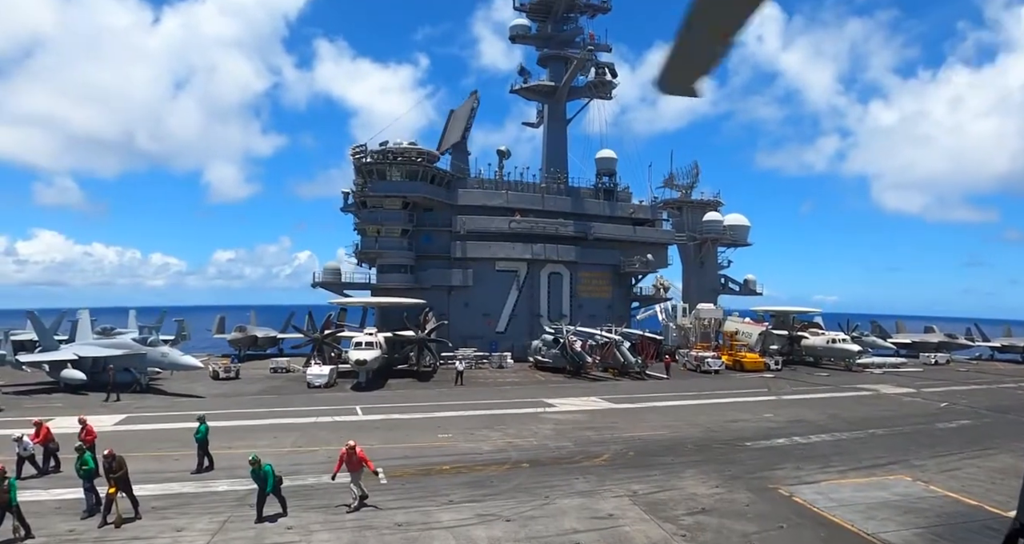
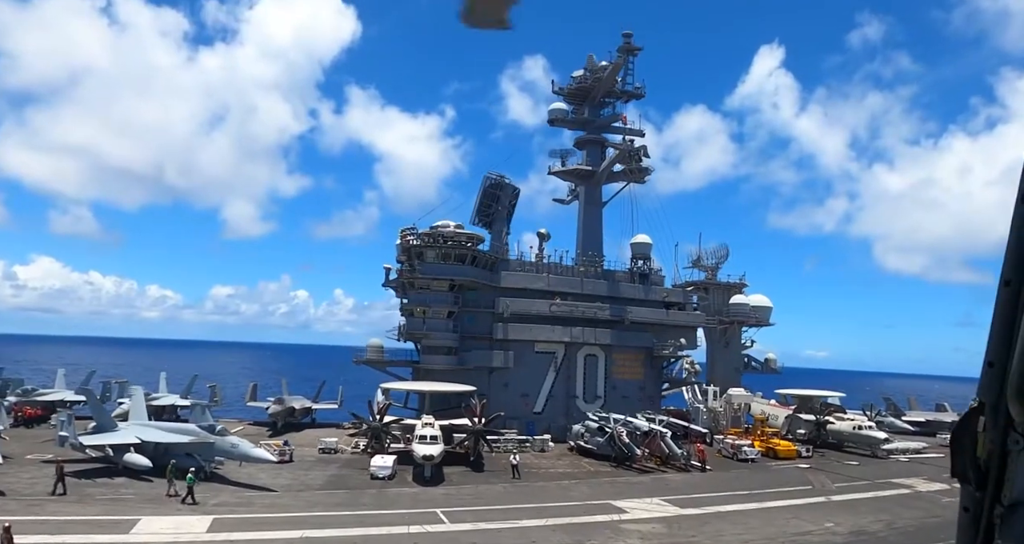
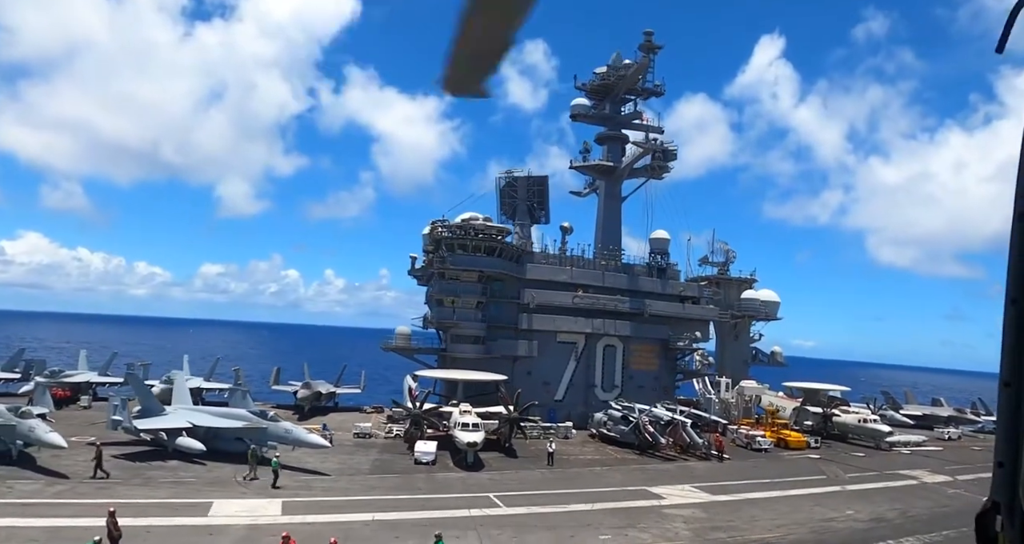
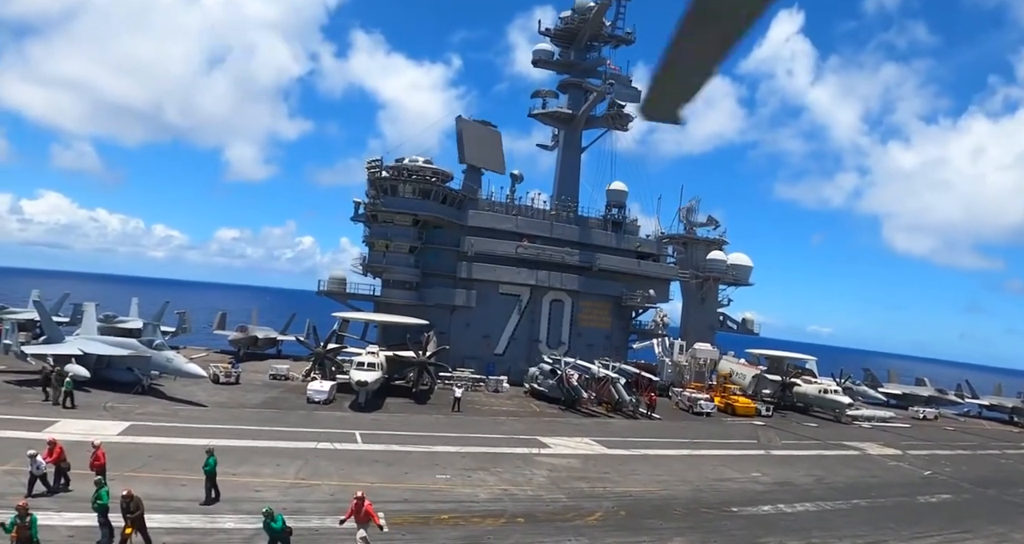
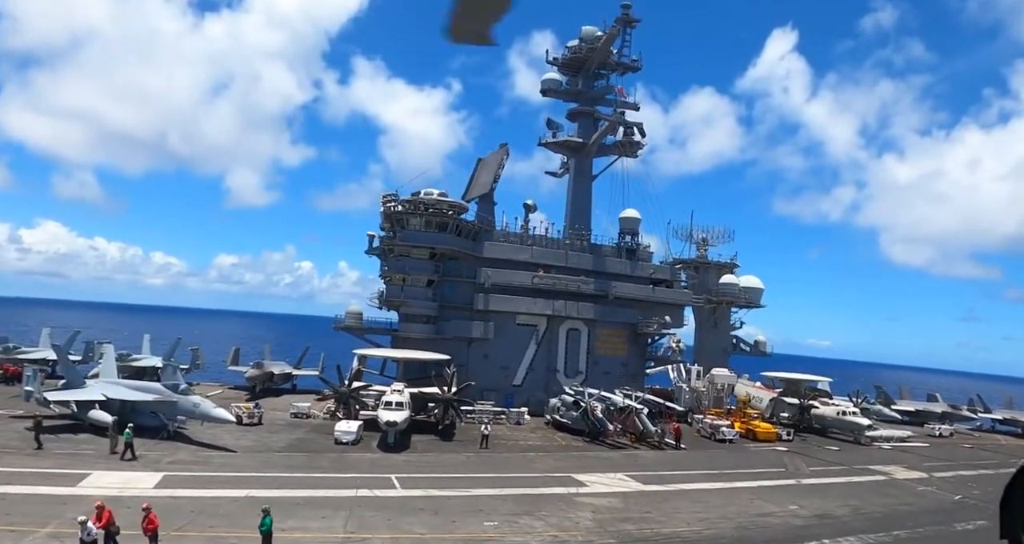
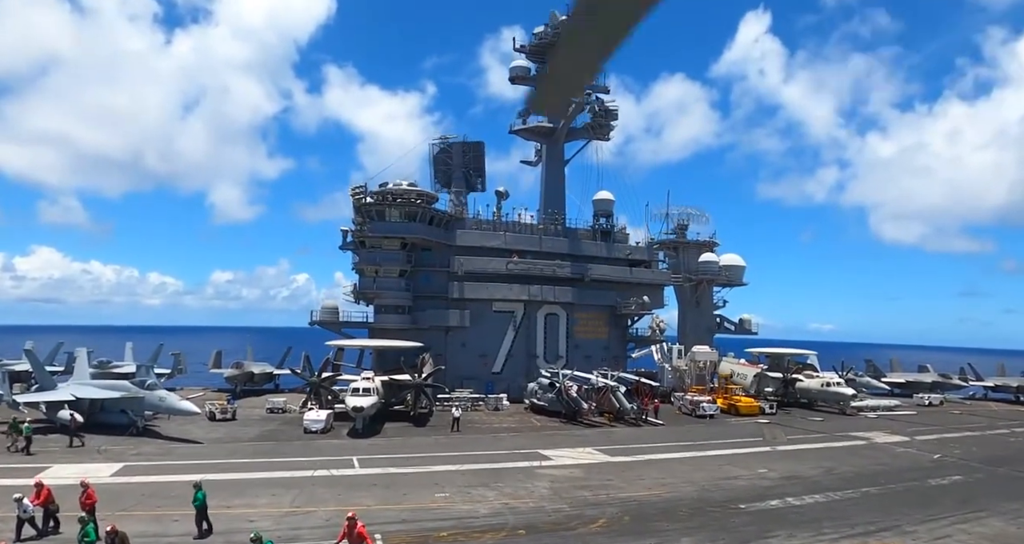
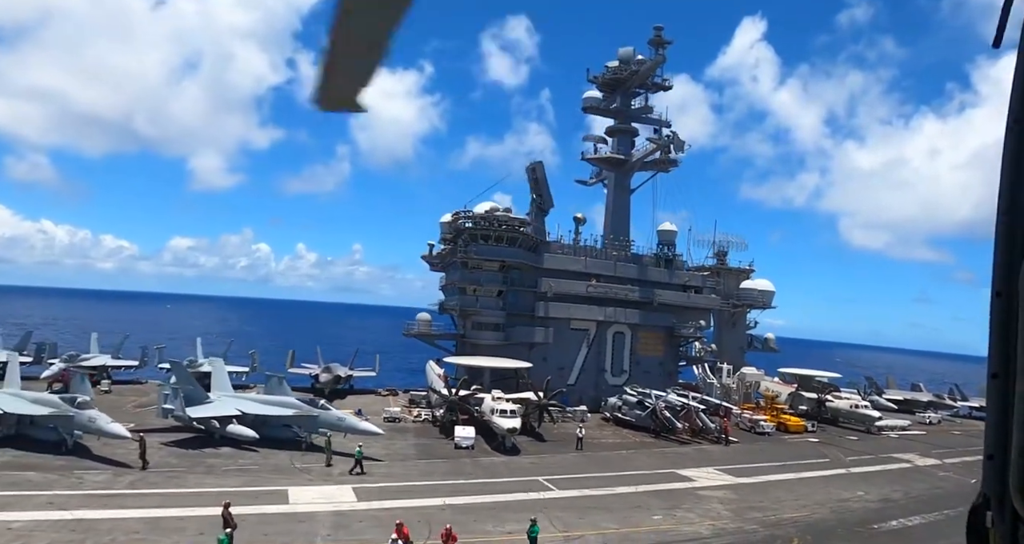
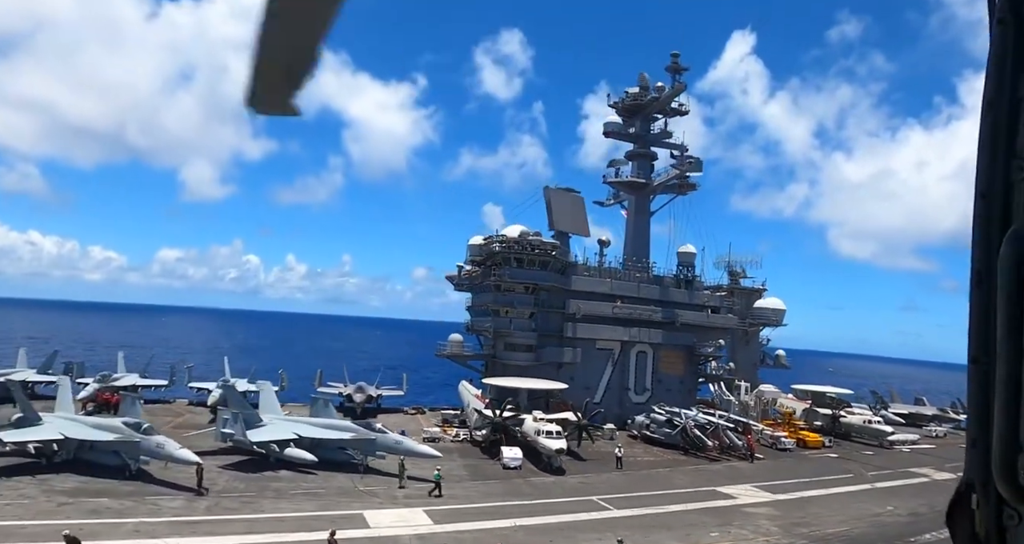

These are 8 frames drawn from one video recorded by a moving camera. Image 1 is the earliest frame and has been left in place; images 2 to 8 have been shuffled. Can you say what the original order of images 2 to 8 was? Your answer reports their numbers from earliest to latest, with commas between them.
6, 4, 5, 2, 3, 7, 8
